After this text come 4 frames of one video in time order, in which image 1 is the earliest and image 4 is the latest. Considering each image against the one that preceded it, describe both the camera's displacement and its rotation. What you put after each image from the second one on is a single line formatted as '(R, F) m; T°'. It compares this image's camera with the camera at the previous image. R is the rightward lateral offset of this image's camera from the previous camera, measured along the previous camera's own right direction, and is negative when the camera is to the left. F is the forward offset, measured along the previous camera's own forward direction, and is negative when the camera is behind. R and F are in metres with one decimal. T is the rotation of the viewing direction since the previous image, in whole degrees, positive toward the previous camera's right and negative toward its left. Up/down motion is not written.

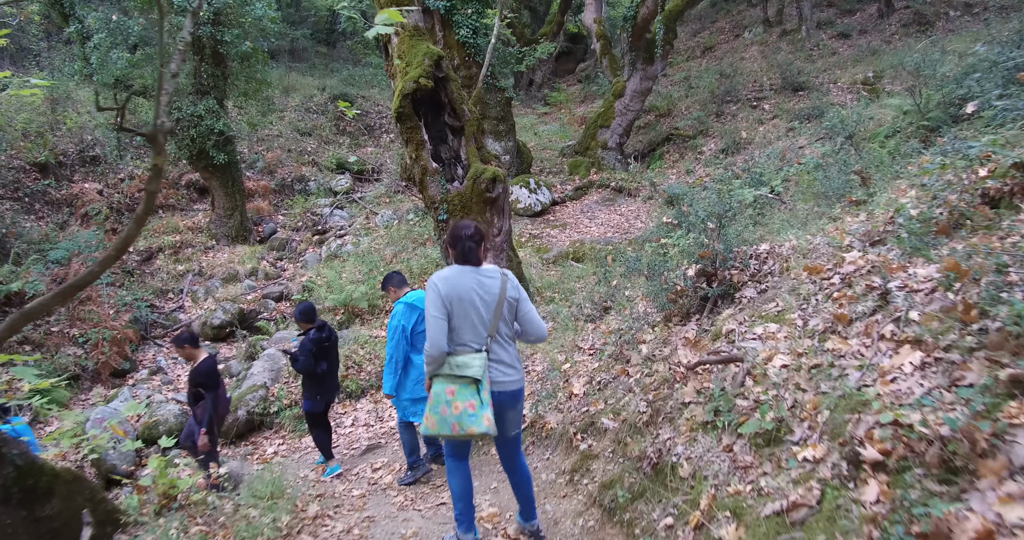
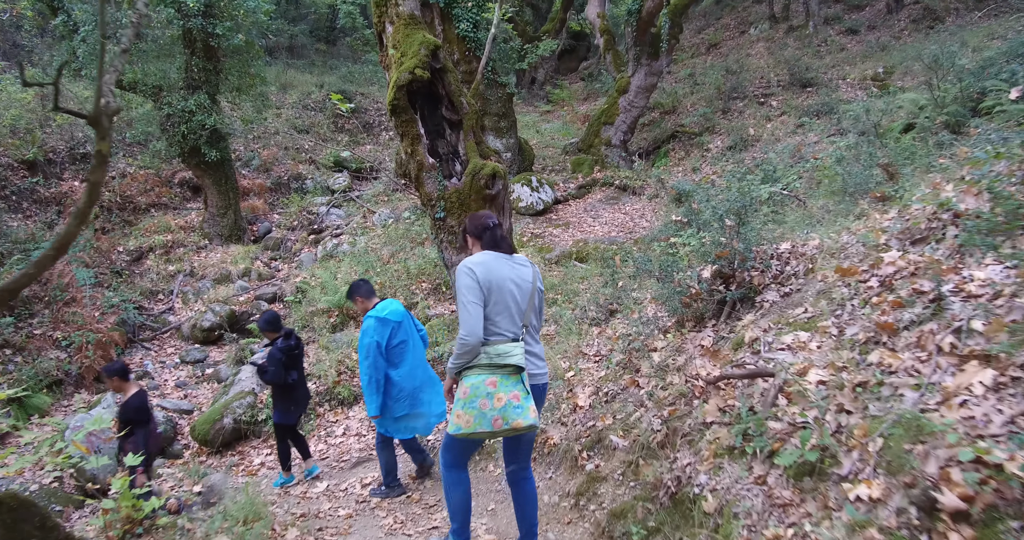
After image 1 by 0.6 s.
(0.0, +0.4) m; 0°
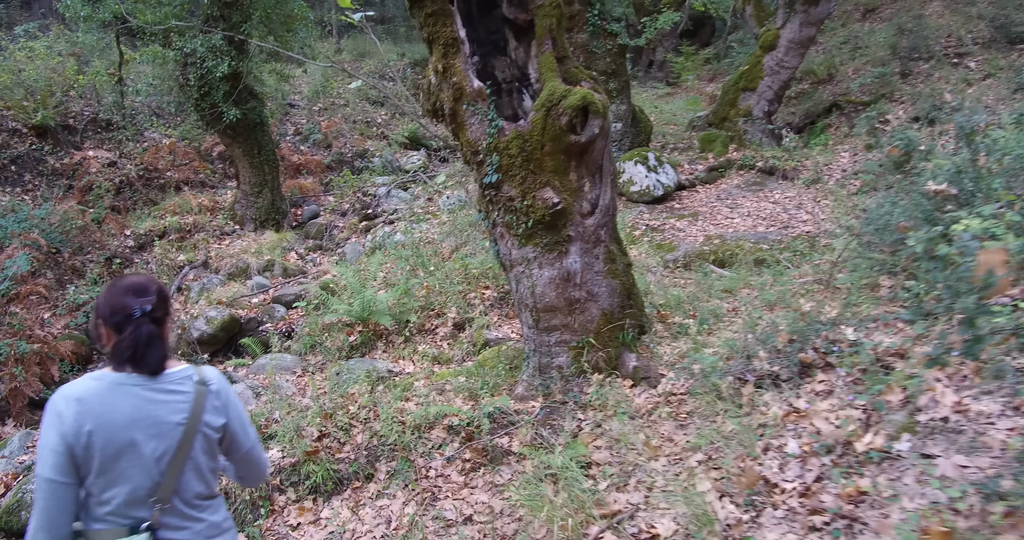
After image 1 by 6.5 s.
(+0.1, +2.9) m; -8°
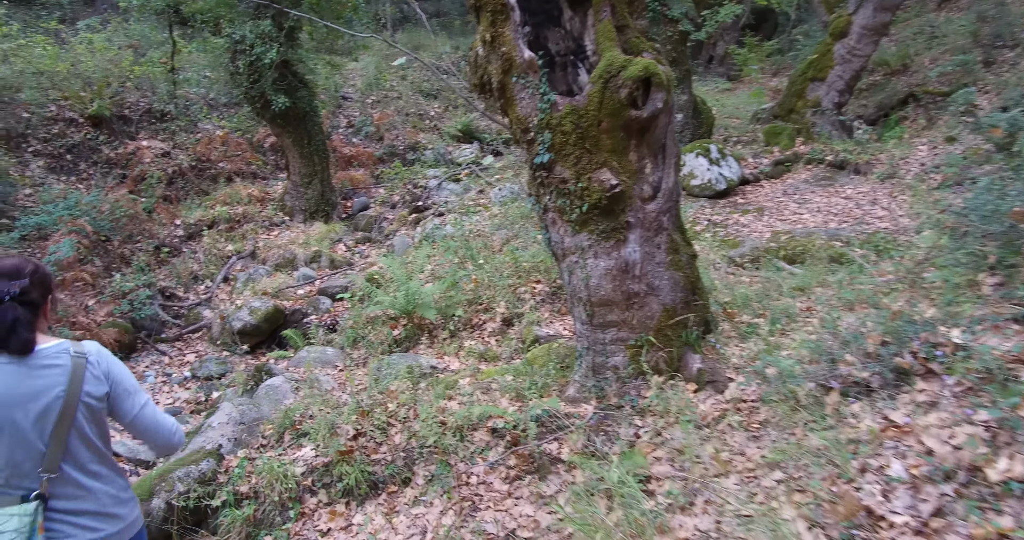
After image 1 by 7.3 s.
(0.0, +0.4) m; -4°
